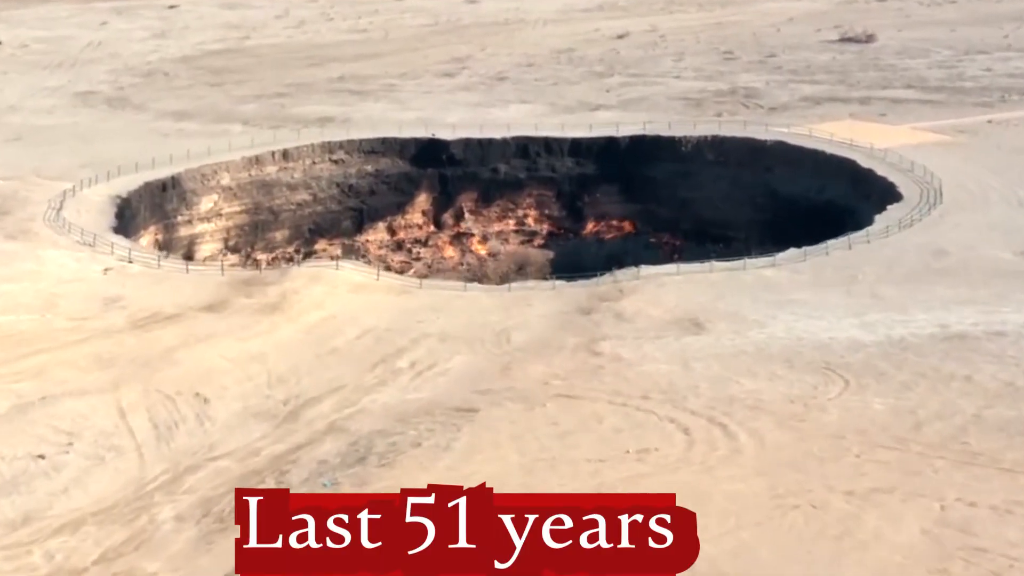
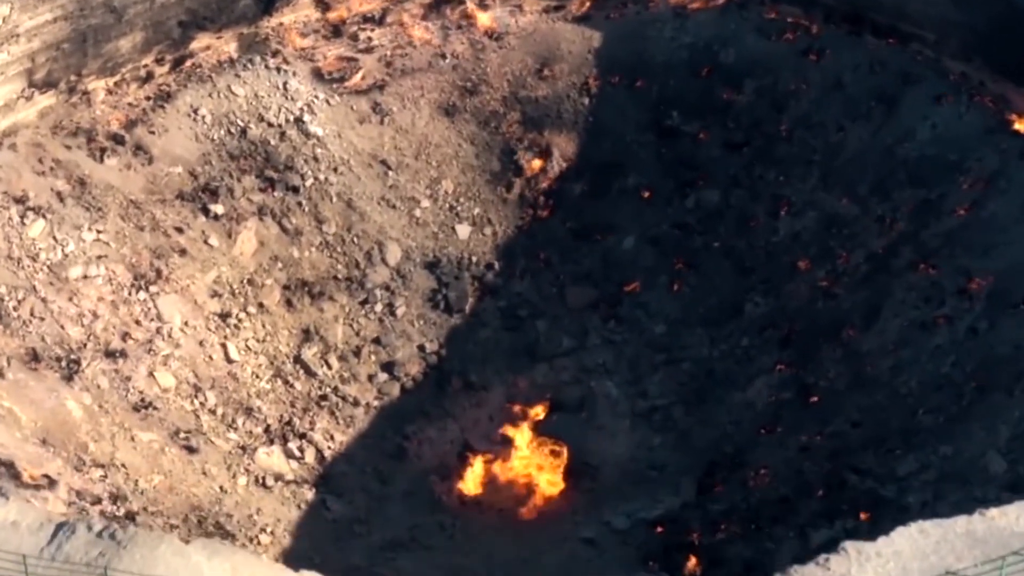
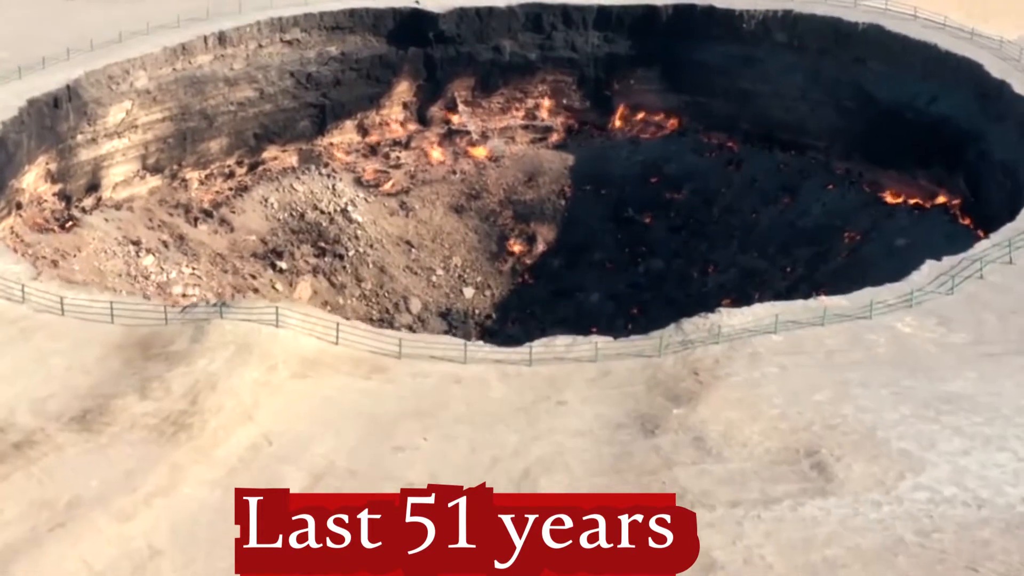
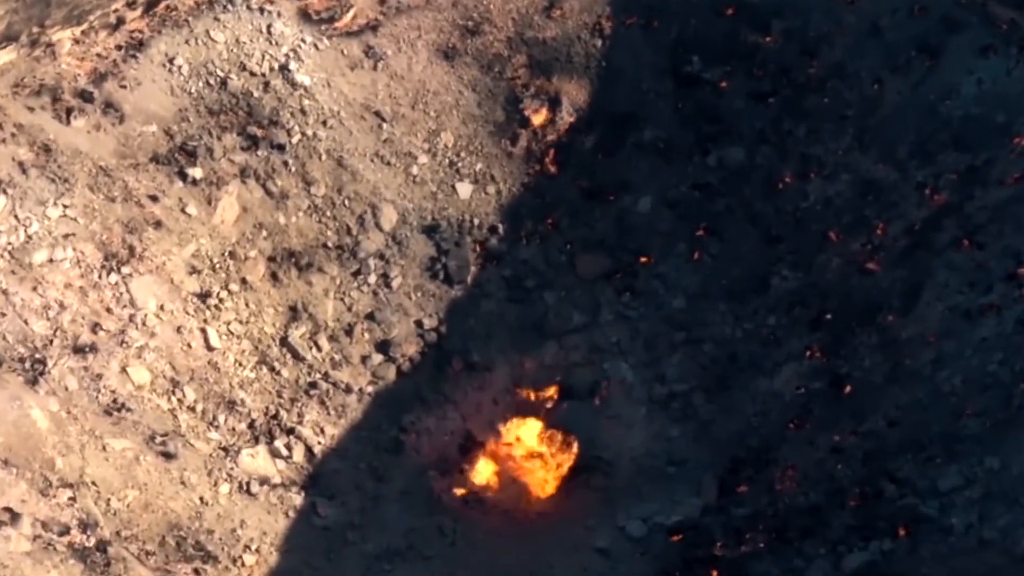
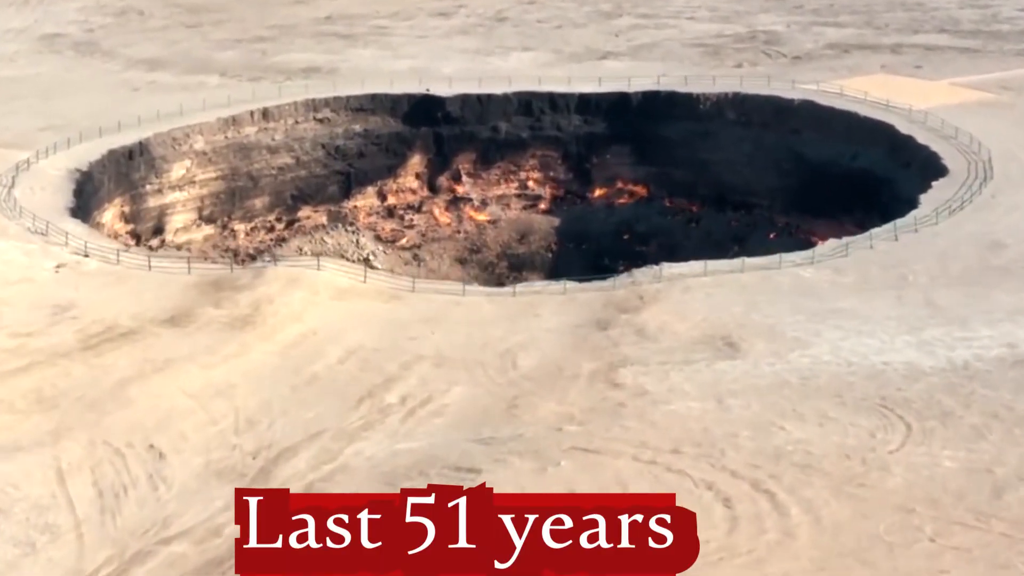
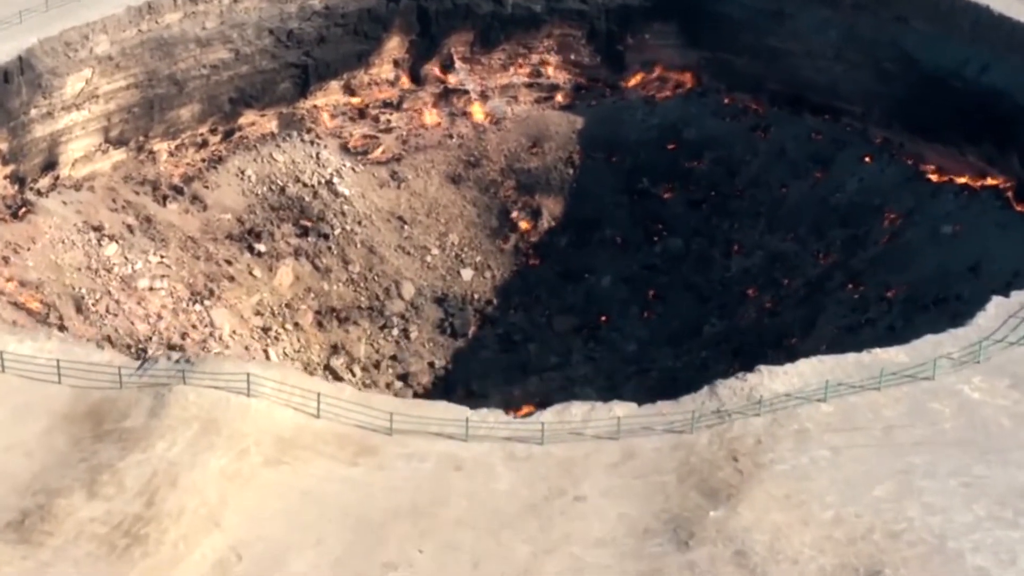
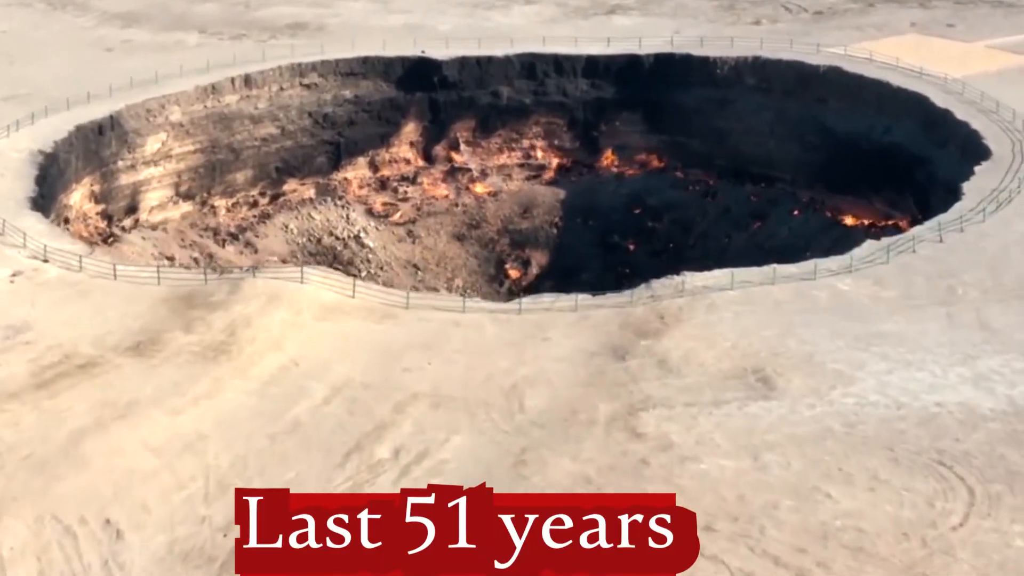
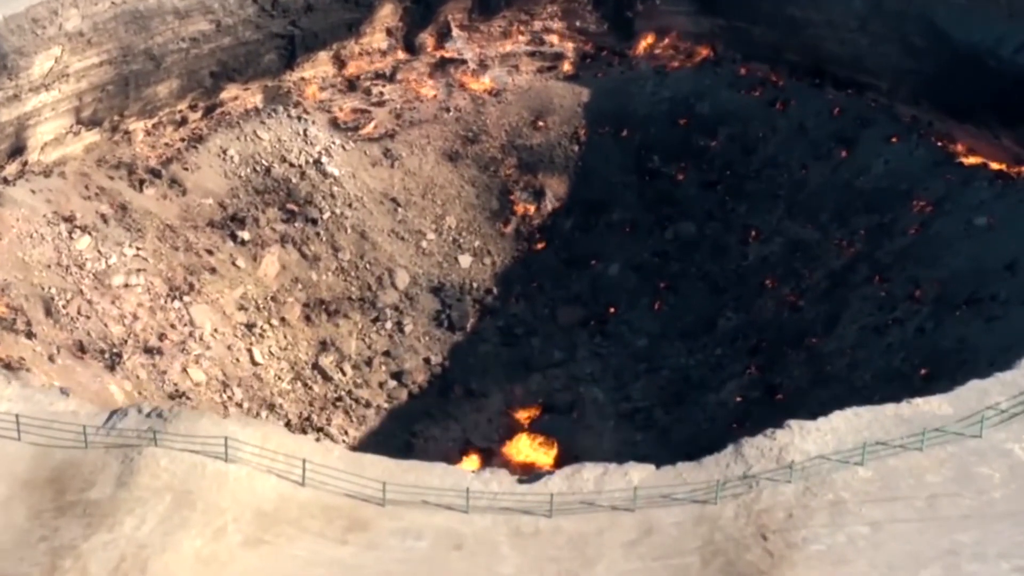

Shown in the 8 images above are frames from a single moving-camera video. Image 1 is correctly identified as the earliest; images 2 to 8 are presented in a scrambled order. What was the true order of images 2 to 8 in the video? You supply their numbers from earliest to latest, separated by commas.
5, 7, 3, 6, 8, 2, 4
